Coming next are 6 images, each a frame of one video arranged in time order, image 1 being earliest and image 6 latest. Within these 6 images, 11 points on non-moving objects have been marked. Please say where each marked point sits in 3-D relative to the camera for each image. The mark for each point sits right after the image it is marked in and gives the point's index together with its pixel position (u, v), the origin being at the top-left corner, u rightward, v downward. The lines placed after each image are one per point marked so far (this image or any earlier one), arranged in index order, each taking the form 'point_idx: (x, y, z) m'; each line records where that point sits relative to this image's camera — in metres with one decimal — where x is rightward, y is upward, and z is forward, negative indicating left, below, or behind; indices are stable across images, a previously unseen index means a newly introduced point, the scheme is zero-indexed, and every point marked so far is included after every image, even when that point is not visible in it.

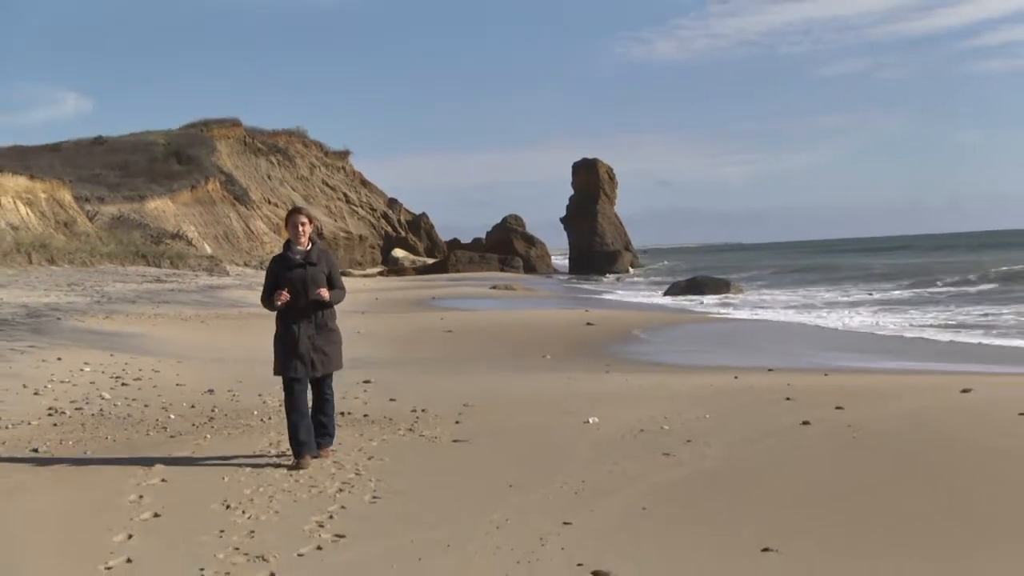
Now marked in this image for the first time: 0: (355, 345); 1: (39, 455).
0: (-2.4, -0.7, +12.8) m
1: (-2.8, -1.0, +5.1) m
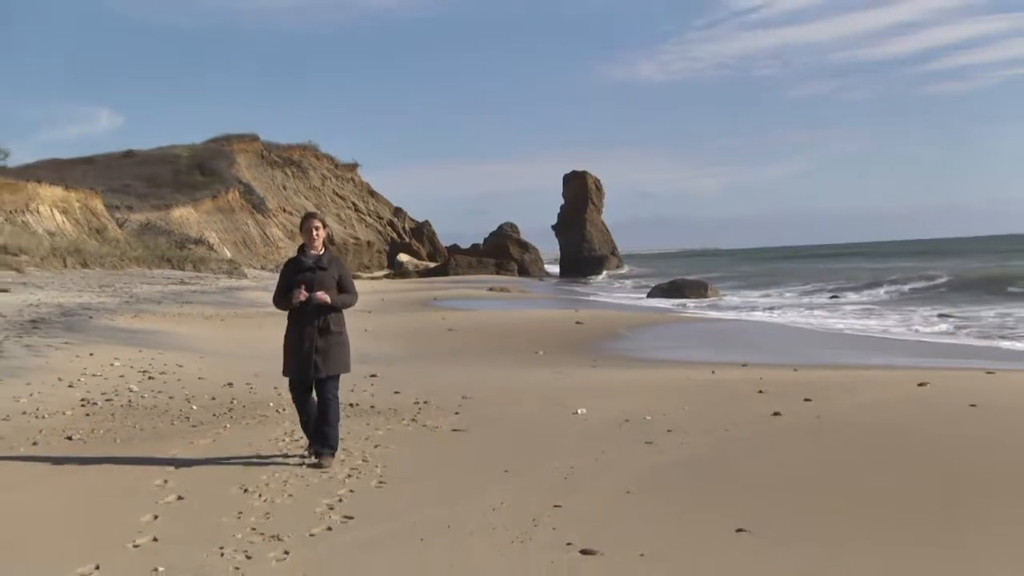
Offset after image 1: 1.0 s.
0: (-2.4, -0.7, +13.1) m
1: (-2.9, -1.0, +5.5) m
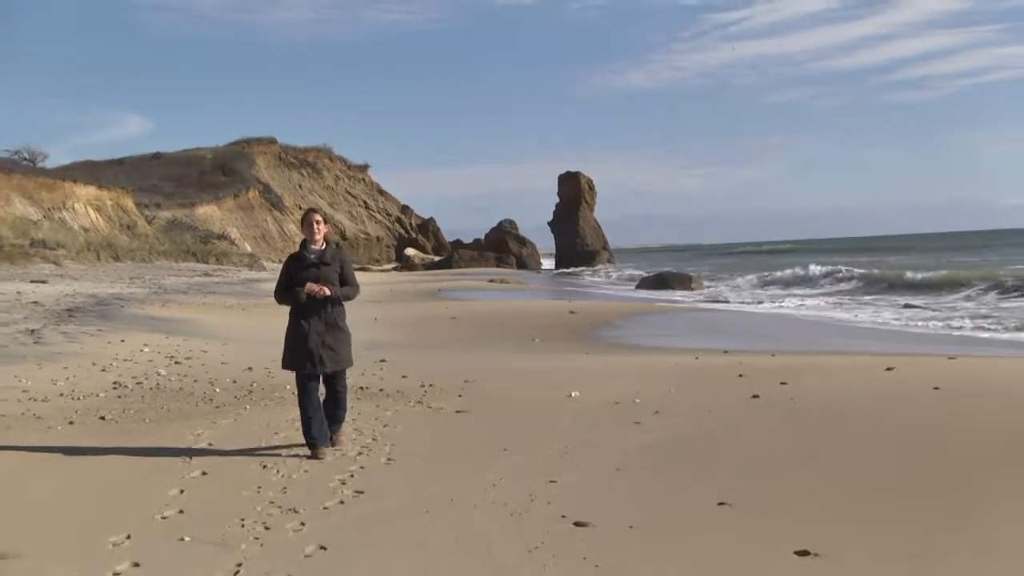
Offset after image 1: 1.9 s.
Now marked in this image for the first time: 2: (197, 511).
0: (-2.3, -0.7, +13.5) m
1: (-2.9, -0.9, +5.8) m
2: (-1.8, -1.3, +4.6) m
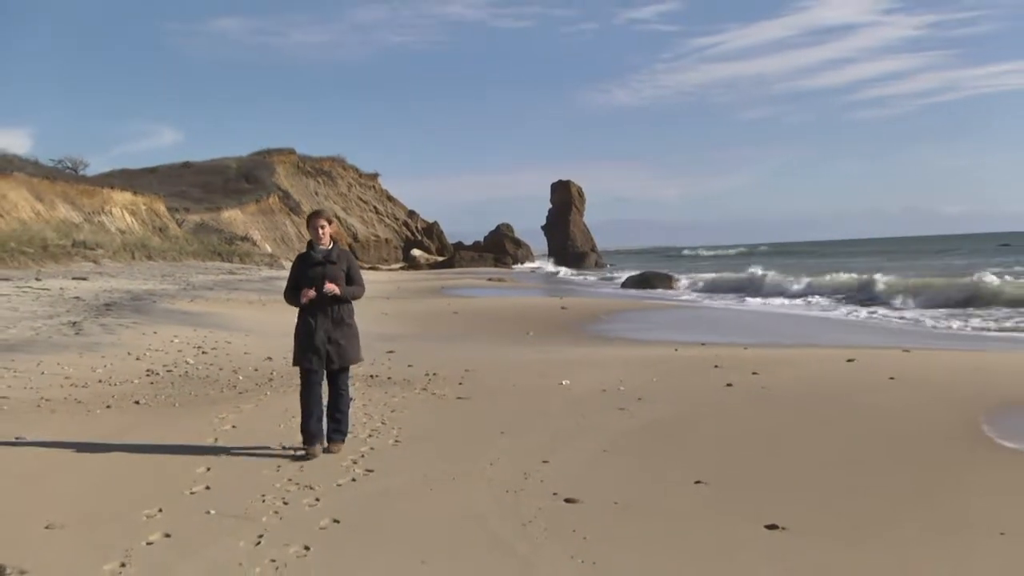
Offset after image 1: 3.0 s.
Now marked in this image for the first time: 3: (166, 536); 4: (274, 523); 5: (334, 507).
0: (-2.3, -0.6, +14.0) m
1: (-2.9, -0.9, +6.3) m
2: (-1.8, -1.2, +5.1) m
3: (-1.9, -1.4, +4.4) m
4: (-1.4, -1.3, +4.6) m
5: (-1.1, -1.3, +4.9) m
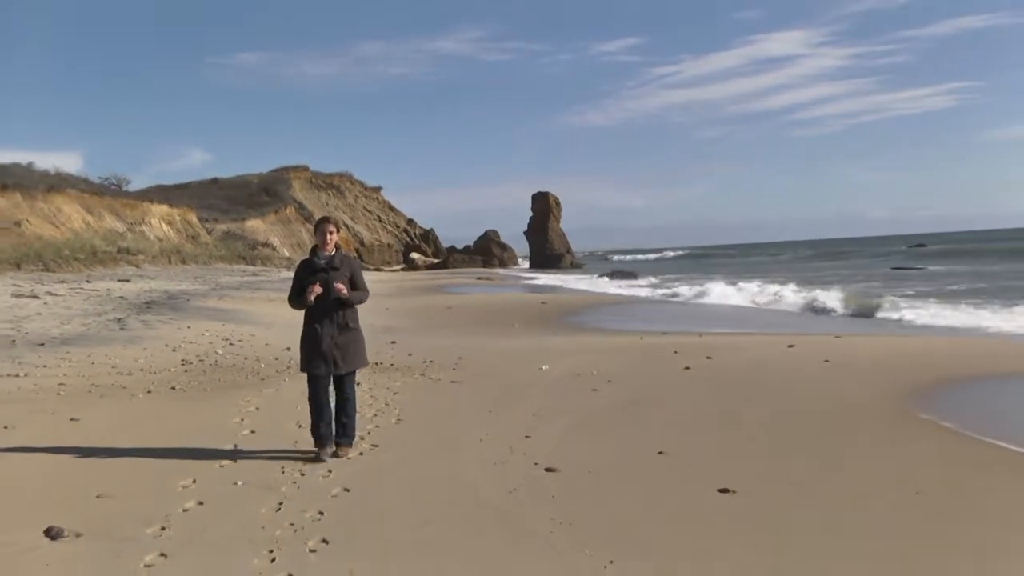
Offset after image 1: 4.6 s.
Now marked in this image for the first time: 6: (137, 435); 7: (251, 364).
0: (-2.3, -0.6, +14.8) m
1: (-3.0, -0.9, +7.2) m
2: (-1.9, -1.2, +5.9) m
3: (-2.0, -1.4, +5.2) m
4: (-1.5, -1.3, +5.4) m
5: (-1.2, -1.3, +5.7) m
6: (-2.9, -1.1, +6.2) m
7: (-2.7, -0.8, +8.2) m
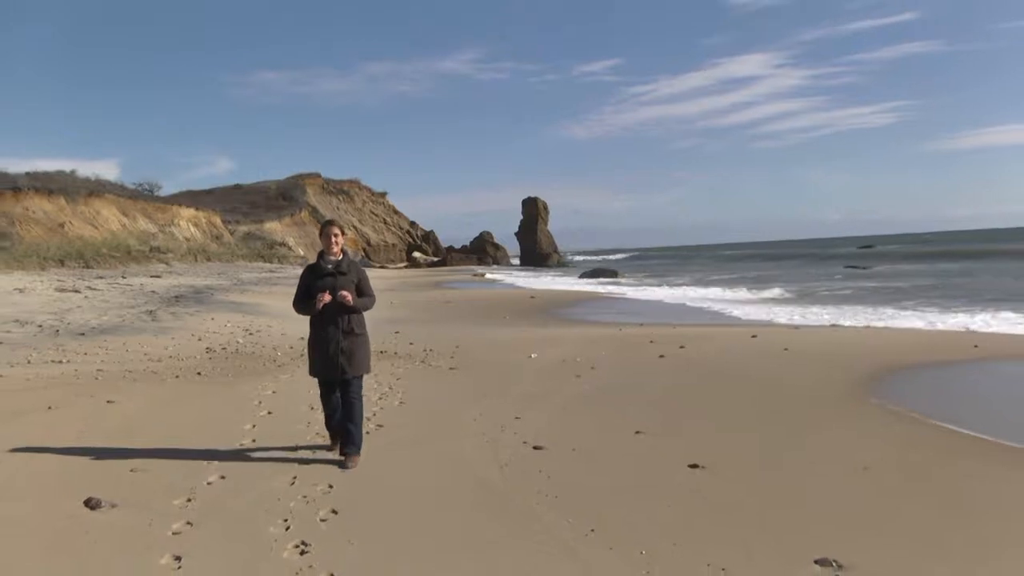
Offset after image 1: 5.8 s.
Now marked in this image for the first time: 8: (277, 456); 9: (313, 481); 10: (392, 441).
0: (-2.4, -0.6, +15.5) m
1: (-3.0, -0.9, +7.8) m
2: (-2.0, -1.2, +6.6) m
3: (-2.0, -1.3, +5.9) m
4: (-1.5, -1.3, +6.1) m
5: (-1.2, -1.3, +6.4) m
6: (-2.9, -1.1, +6.9) m
7: (-2.7, -0.8, +8.9) m
8: (-1.8, -1.3, +6.3) m
9: (-1.4, -1.3, +5.9) m
10: (-1.0, -1.2, +6.6) m
